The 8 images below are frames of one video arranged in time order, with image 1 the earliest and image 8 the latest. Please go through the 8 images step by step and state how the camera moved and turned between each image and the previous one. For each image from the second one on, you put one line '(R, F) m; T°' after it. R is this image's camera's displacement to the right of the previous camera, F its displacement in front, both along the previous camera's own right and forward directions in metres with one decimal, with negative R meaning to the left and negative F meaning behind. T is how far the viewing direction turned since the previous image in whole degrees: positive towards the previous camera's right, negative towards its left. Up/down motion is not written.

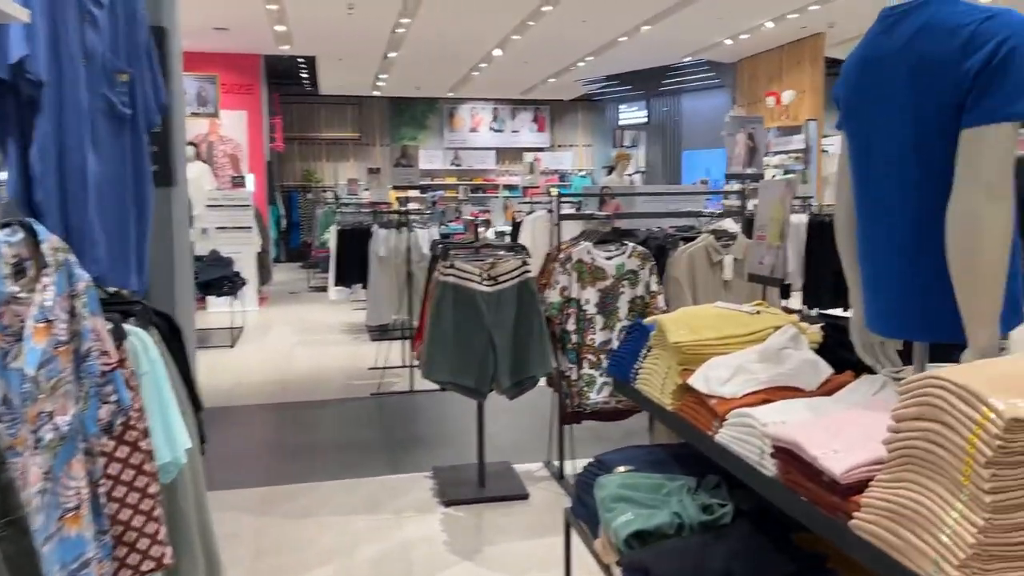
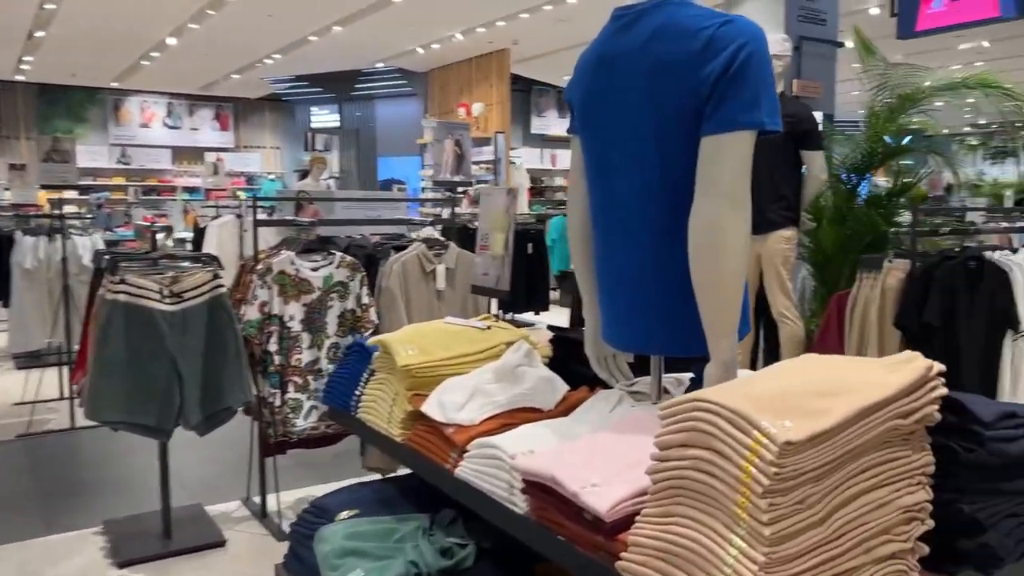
(0.0, +0.3) m; +21°
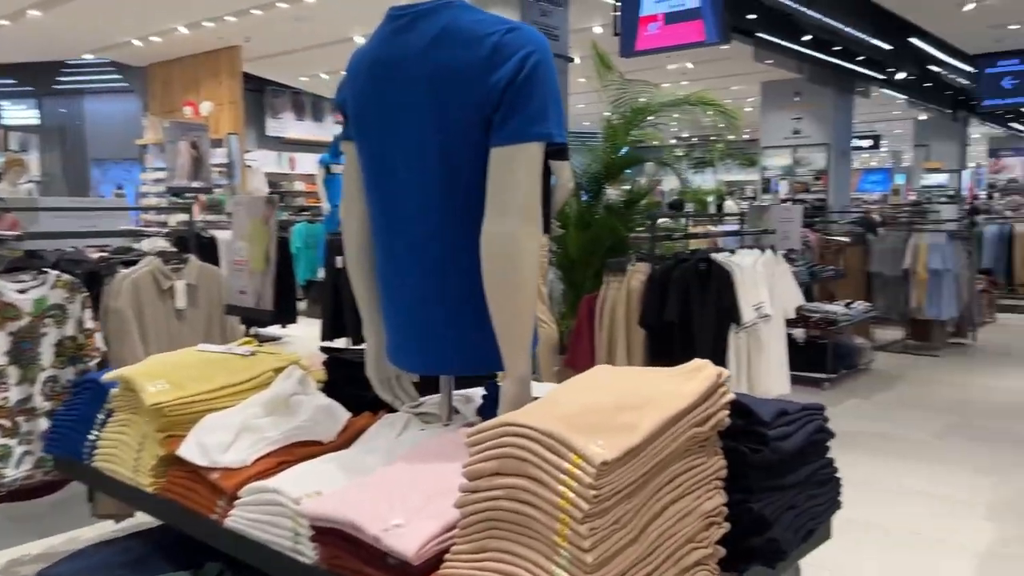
(-0.1, +0.1) m; +18°
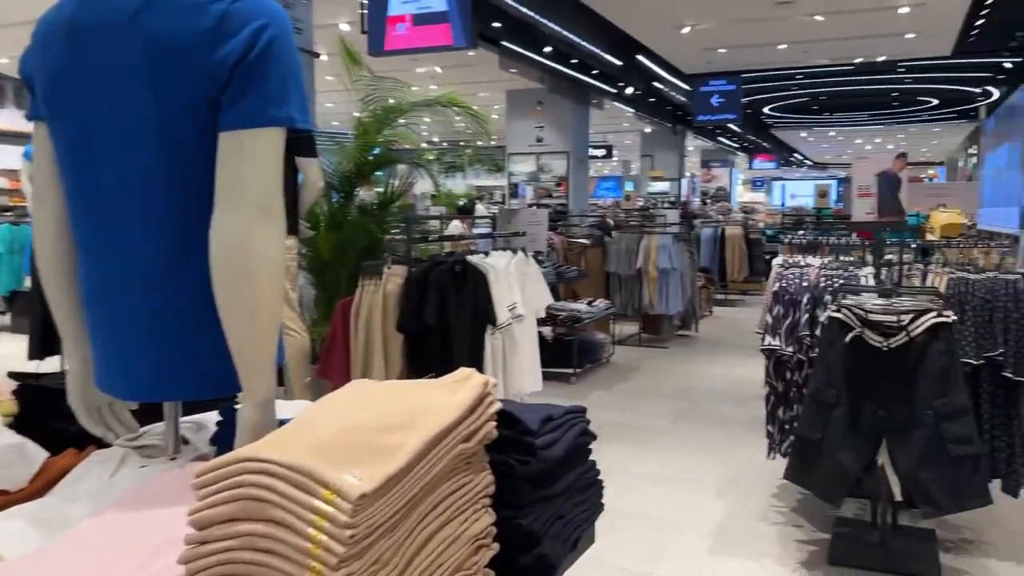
(0.0, +0.1) m; +17°
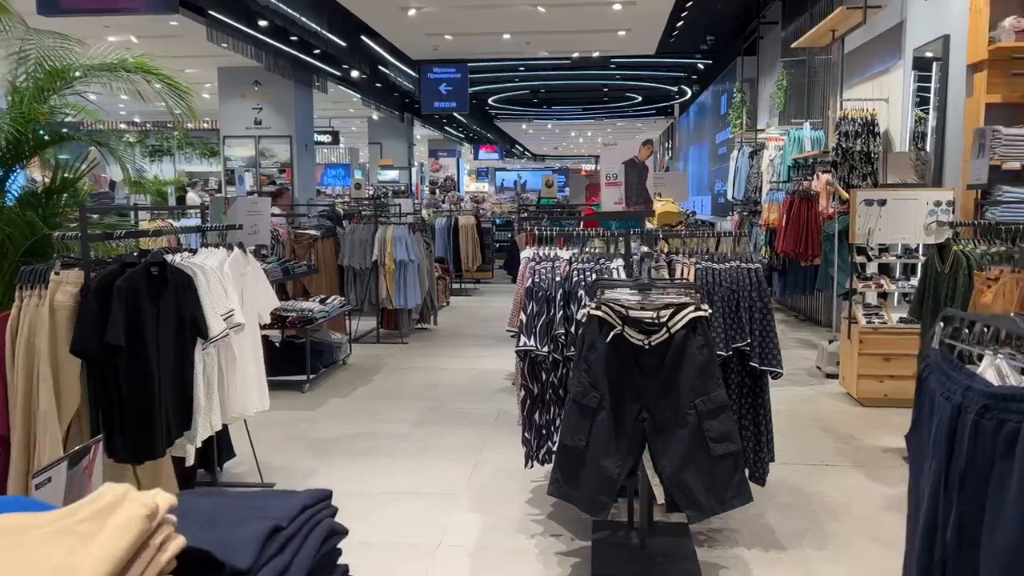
(0.0, +0.5) m; +19°
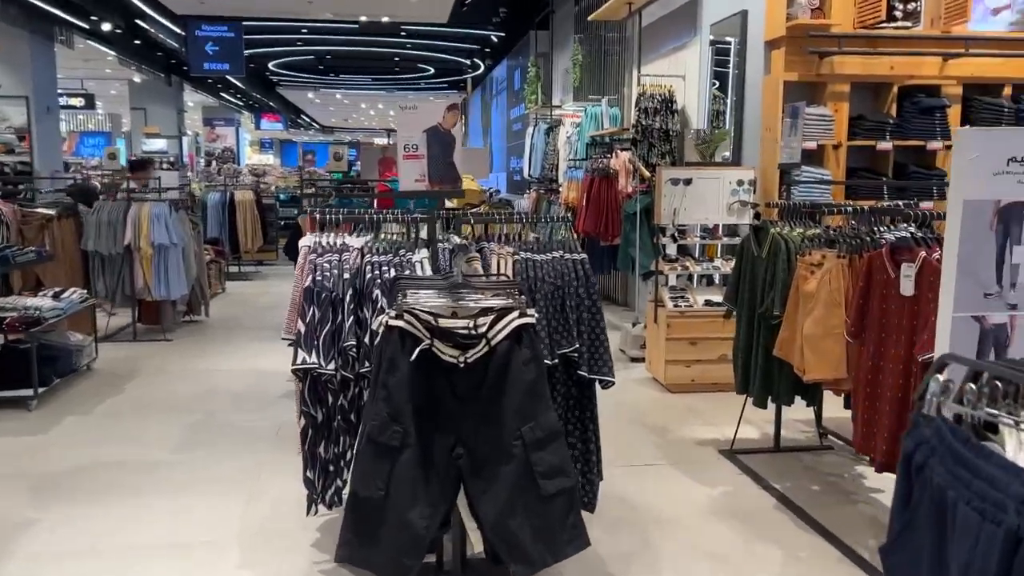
(0.0, +0.6) m; +14°
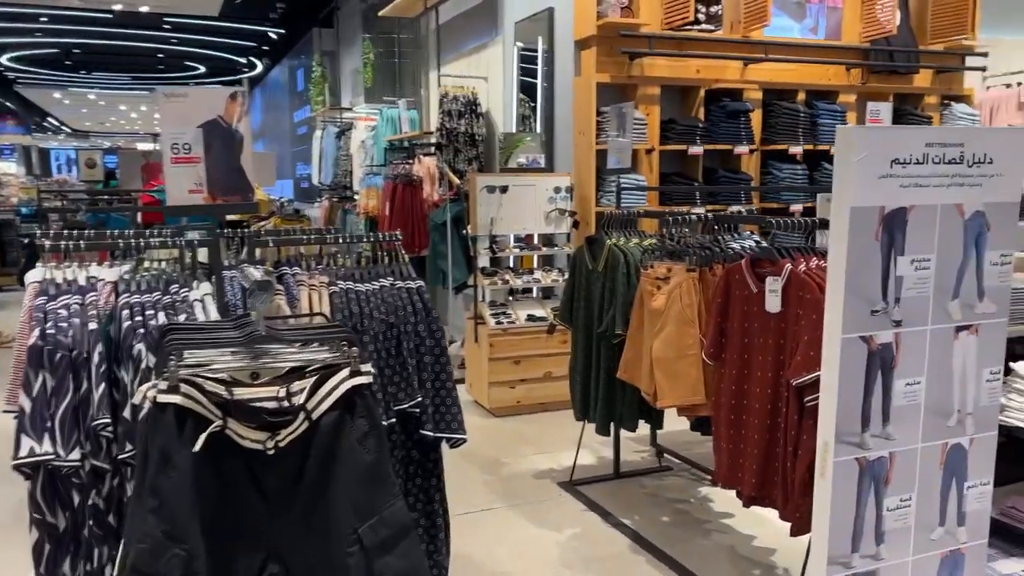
(-0.1, +0.5) m; +15°
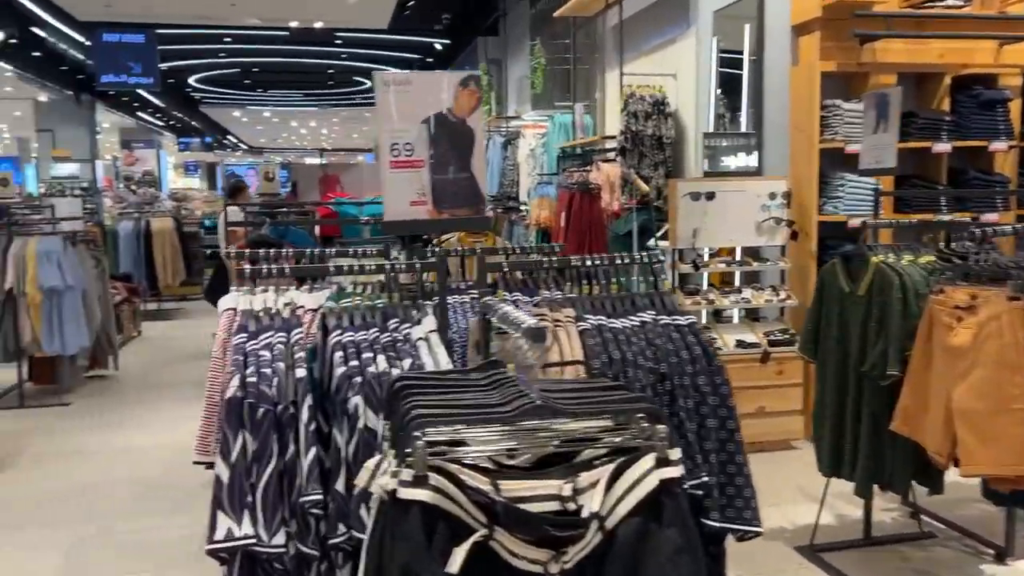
(-0.3, +0.5) m; -10°
